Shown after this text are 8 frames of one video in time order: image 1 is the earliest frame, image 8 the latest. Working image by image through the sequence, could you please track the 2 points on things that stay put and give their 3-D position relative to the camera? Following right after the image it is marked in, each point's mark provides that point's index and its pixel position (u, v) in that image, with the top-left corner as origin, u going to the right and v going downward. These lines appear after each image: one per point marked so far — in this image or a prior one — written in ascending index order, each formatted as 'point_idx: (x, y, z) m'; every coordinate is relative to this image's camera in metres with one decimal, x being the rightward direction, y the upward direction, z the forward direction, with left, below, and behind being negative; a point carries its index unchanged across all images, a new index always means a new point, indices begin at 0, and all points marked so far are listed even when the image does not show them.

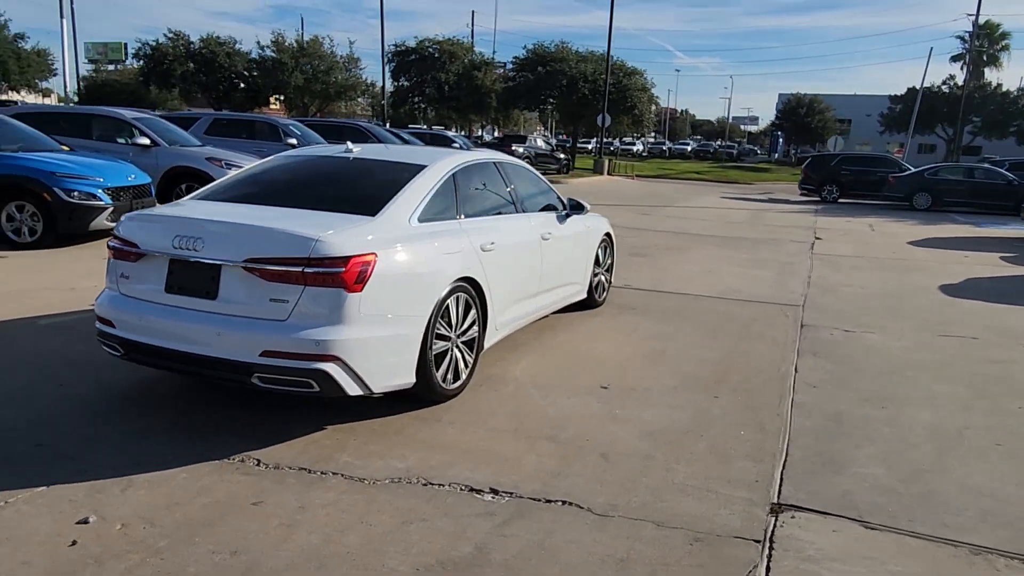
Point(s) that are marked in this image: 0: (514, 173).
0: (0.0, +1.0, +6.1) m
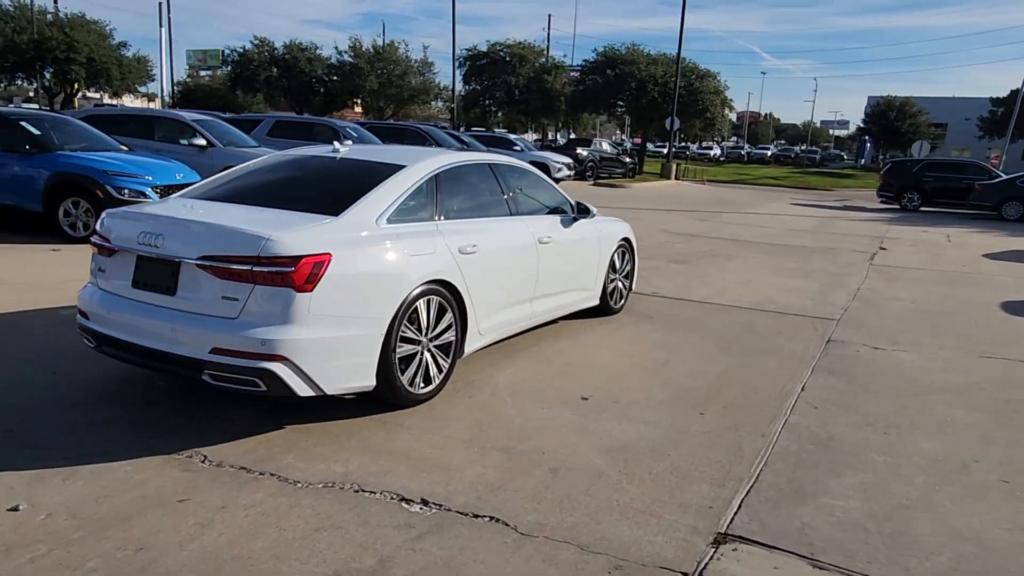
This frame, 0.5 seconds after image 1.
0: (0.0, +1.0, +6.0) m
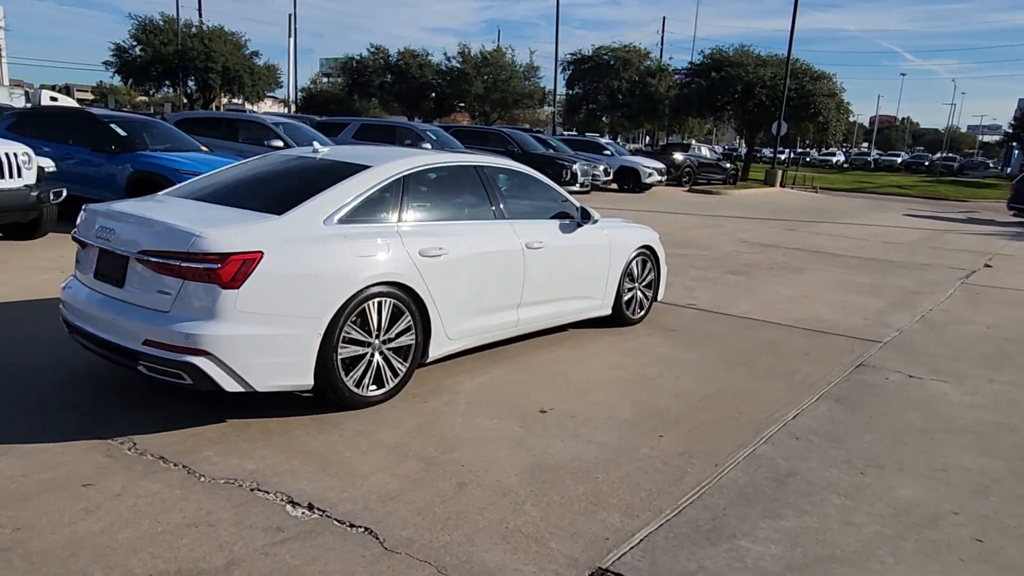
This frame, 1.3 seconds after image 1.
0: (-0.1, +0.9, +5.9) m
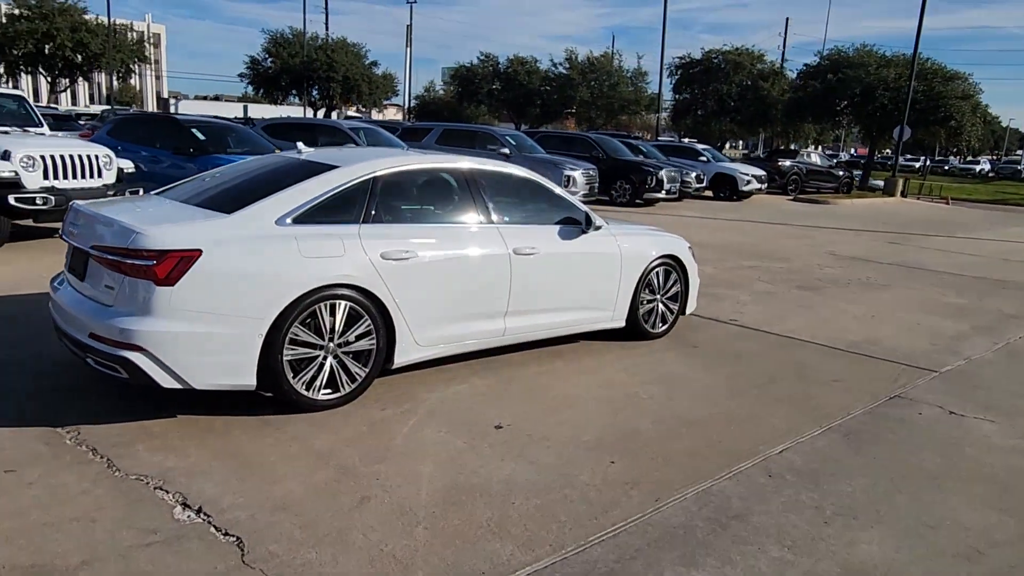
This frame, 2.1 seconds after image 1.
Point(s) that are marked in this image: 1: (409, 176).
0: (-0.1, +0.9, +5.7) m
1: (-0.8, +0.8, +5.1) m
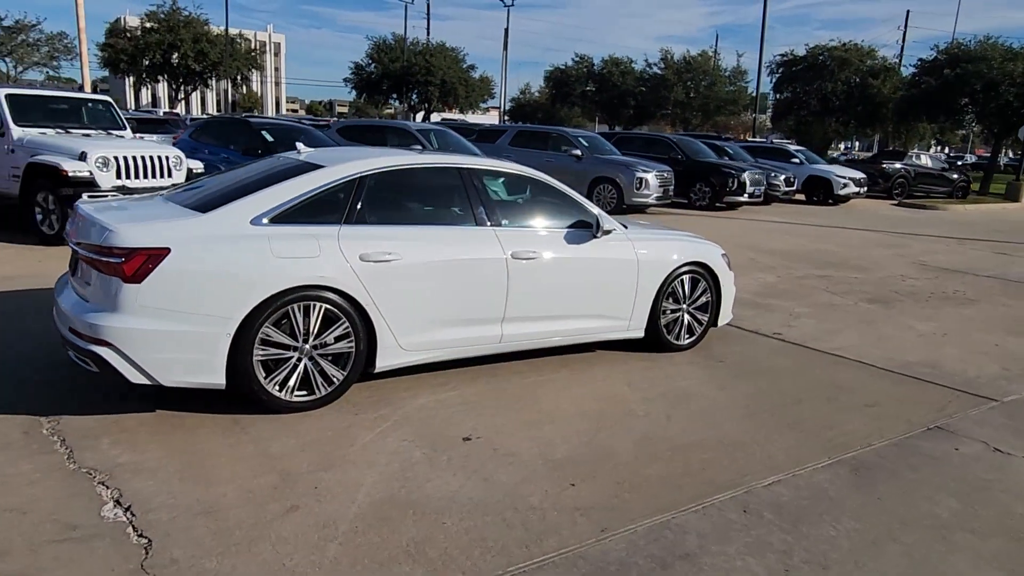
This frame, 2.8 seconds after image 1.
0: (-0.1, +0.8, +5.4) m
1: (-0.8, +0.8, +5.0) m
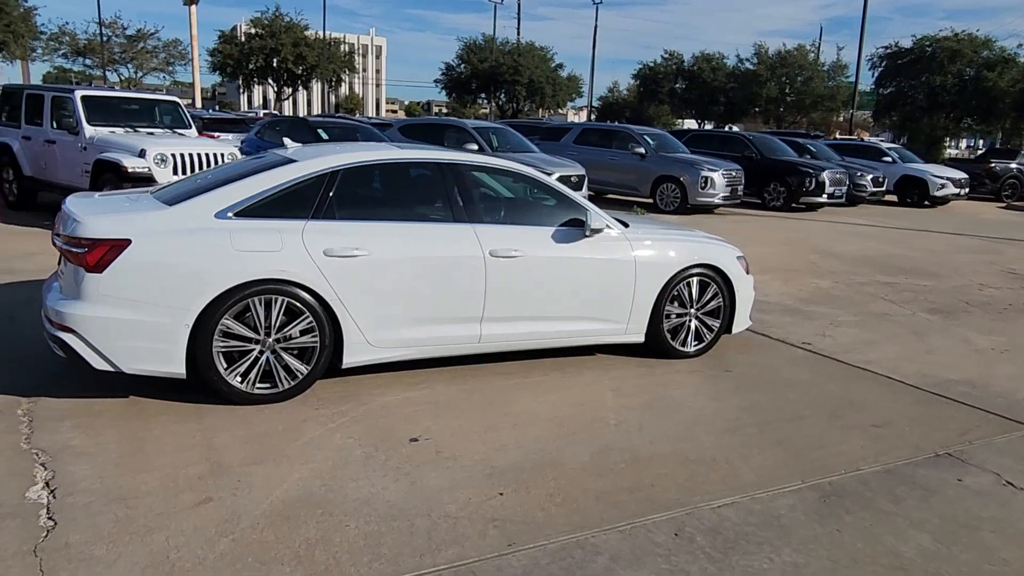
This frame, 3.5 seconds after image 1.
0: (-0.2, +0.8, +5.3) m
1: (-1.0, +0.8, +5.0) m
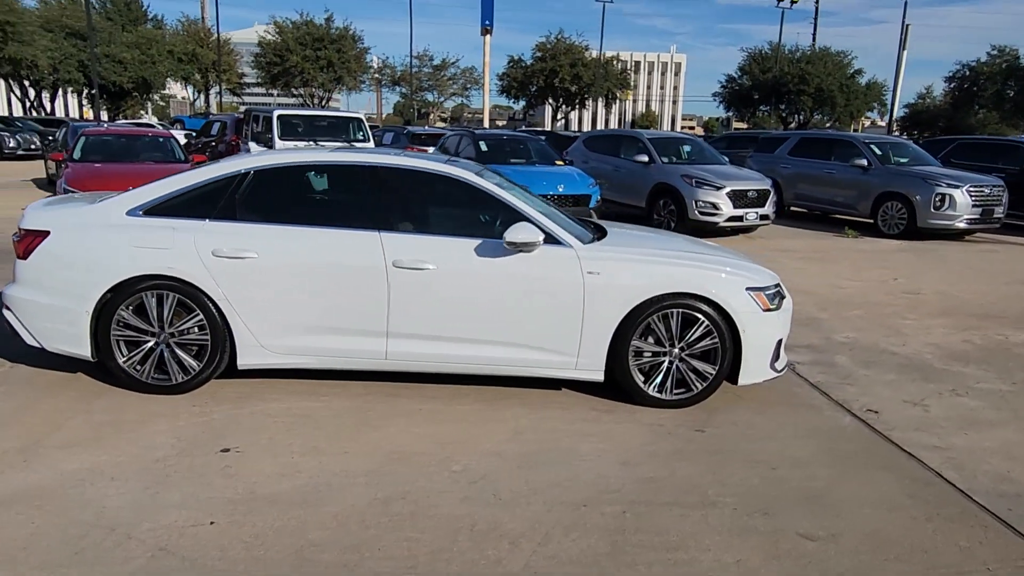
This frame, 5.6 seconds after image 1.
0: (-0.7, +0.8, +4.9) m
1: (-1.5, +0.8, +4.9) m
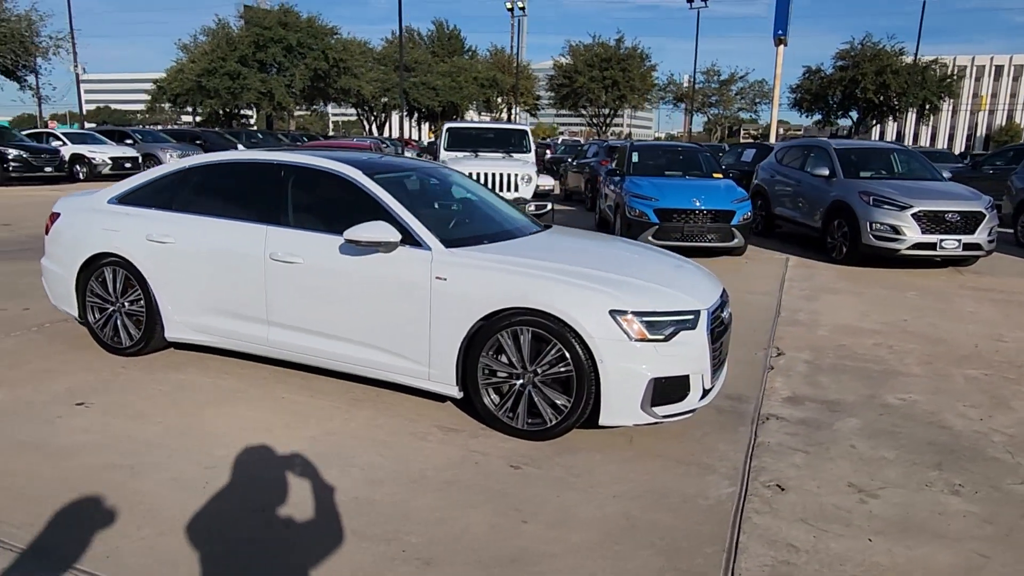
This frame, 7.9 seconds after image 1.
0: (-1.5, +0.8, +5.1) m
1: (-2.2, +0.9, +5.4) m
